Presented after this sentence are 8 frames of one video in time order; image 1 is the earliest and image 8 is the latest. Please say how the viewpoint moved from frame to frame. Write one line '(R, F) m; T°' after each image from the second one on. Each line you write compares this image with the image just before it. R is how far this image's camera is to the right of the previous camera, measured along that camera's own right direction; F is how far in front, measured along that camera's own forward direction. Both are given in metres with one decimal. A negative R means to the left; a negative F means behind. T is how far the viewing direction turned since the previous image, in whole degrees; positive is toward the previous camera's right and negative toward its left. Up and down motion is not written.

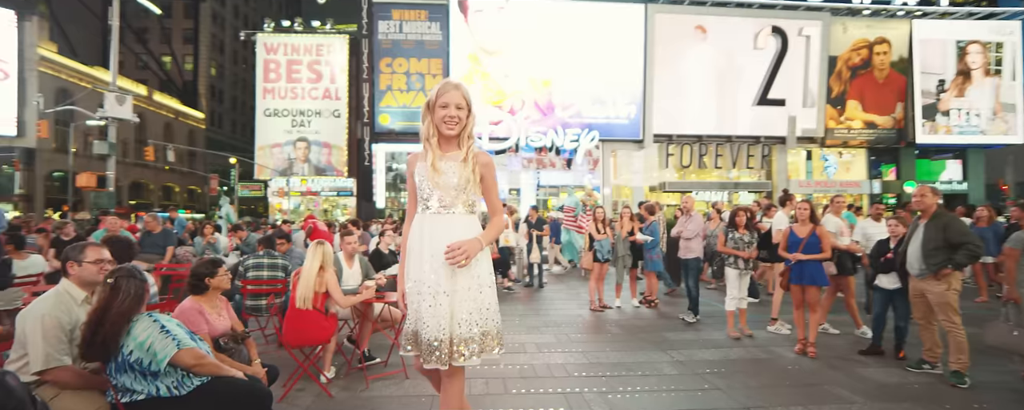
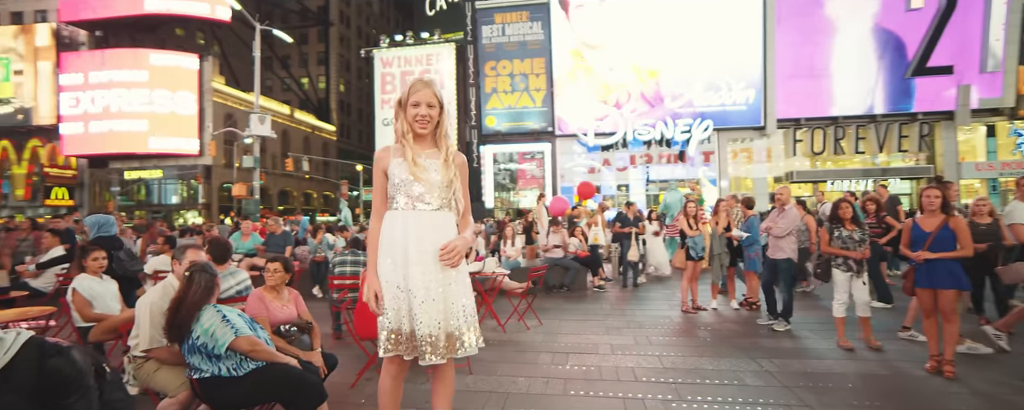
(+0.6, +0.1) m; -14°
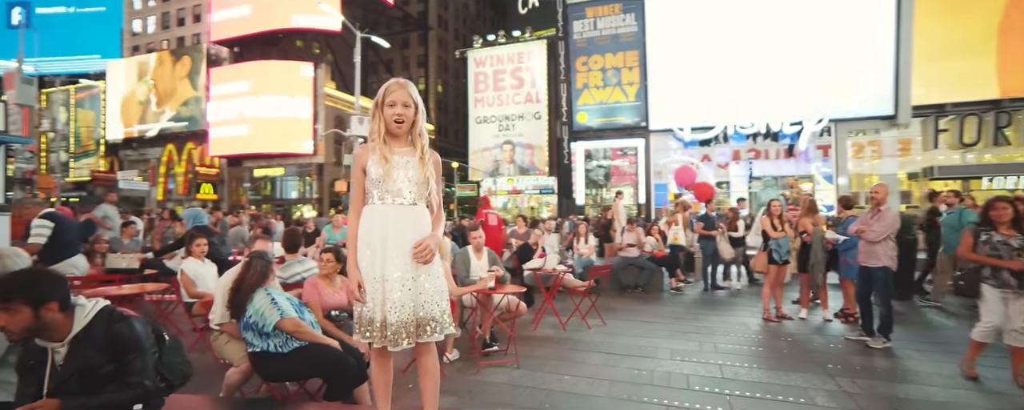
(+0.5, 0.0) m; -12°
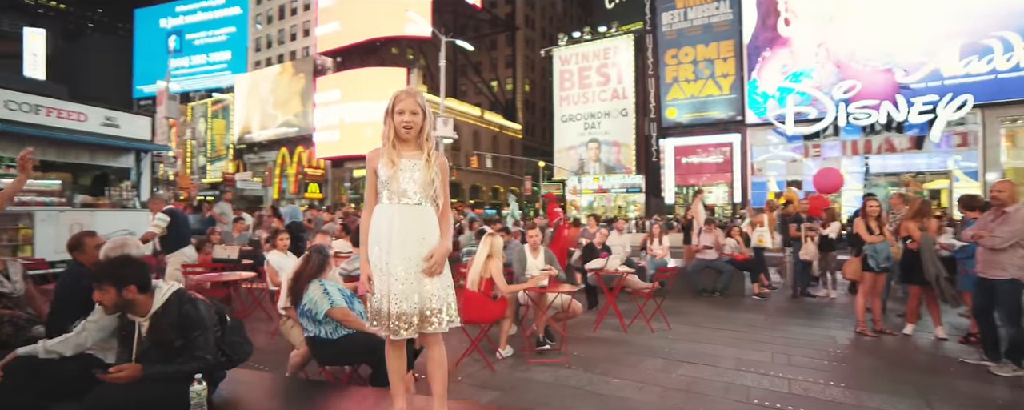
(+0.4, 0.0) m; -11°
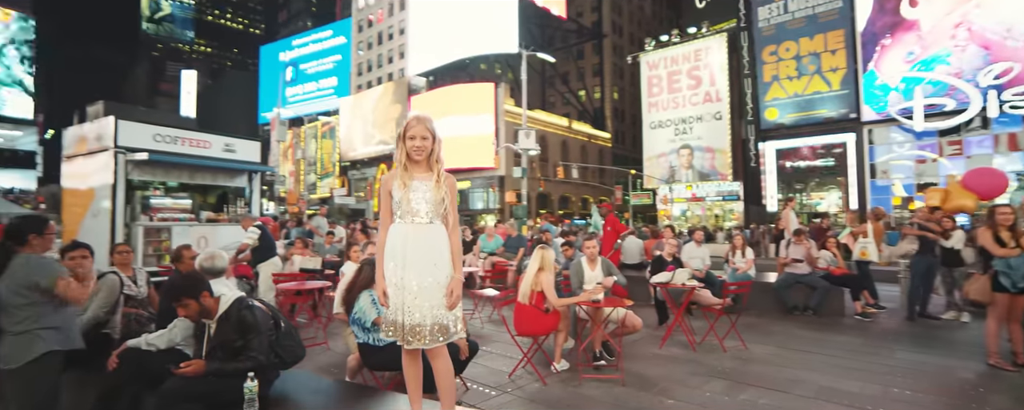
(+0.5, 0.0) m; -11°
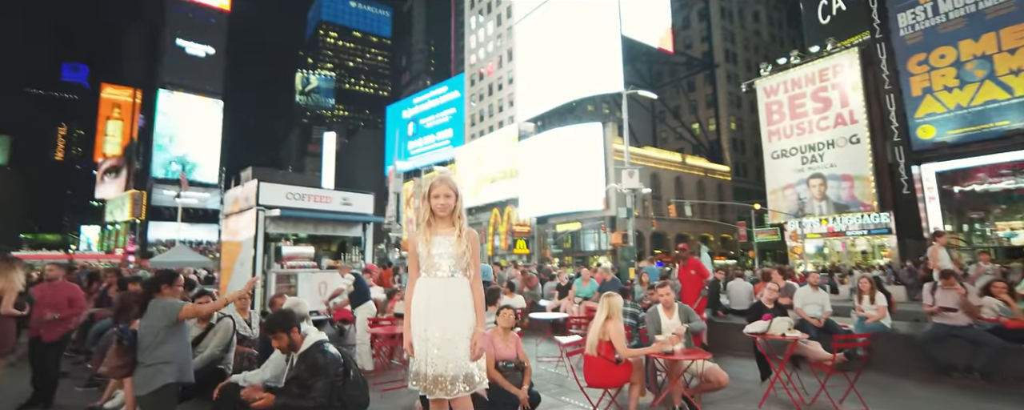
(+0.6, 0.0) m; -14°
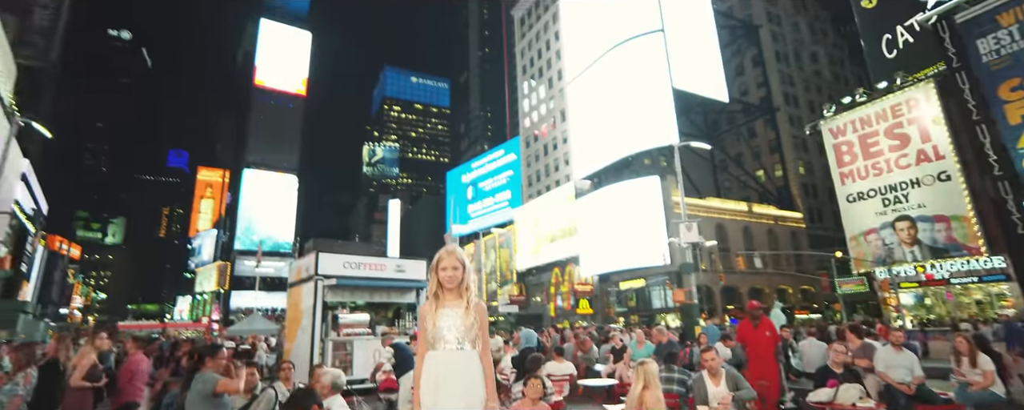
(+0.4, 0.0) m; -7°
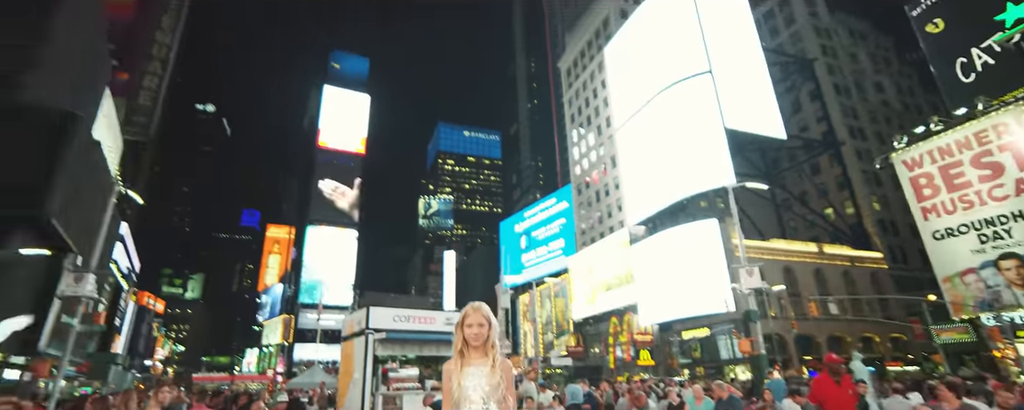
(+0.2, 0.0) m; -6°
